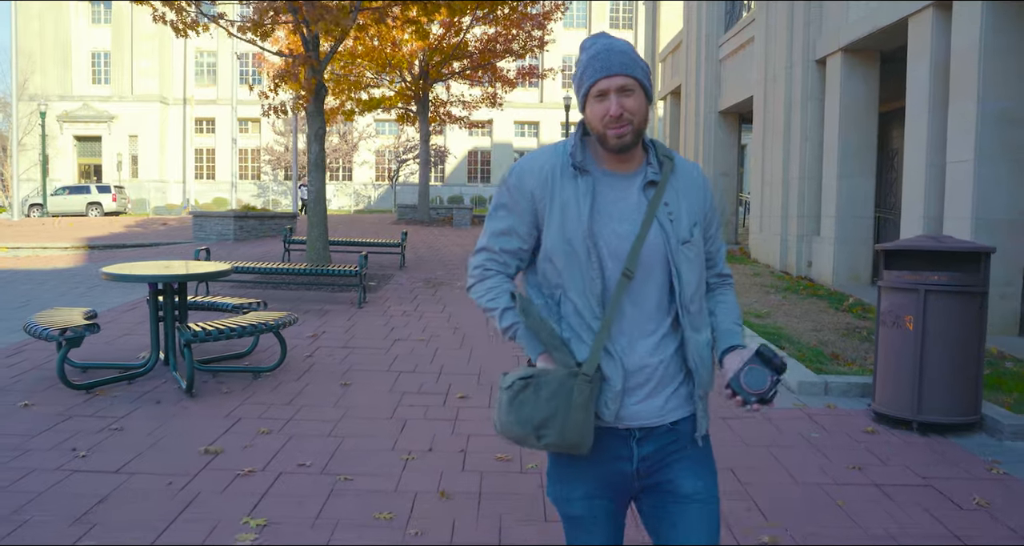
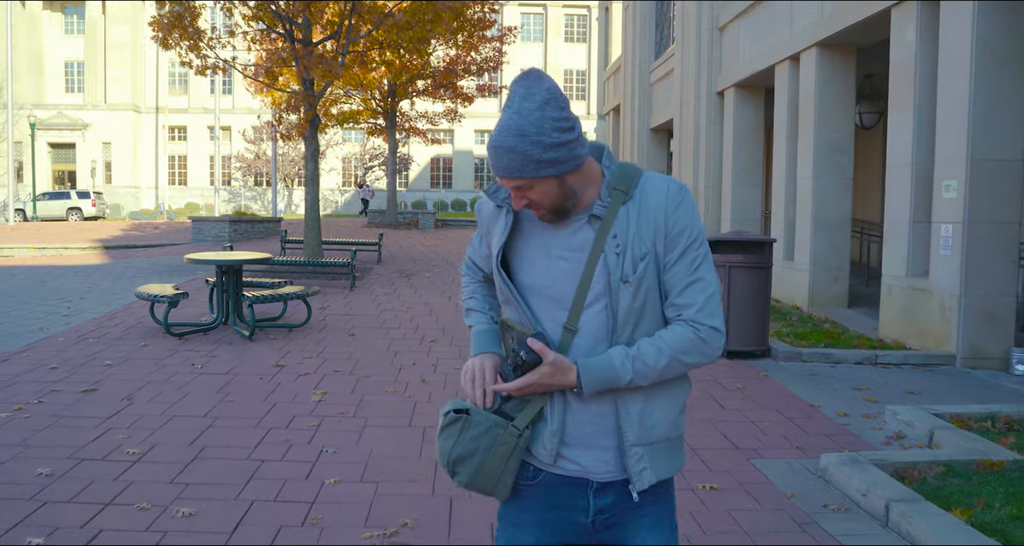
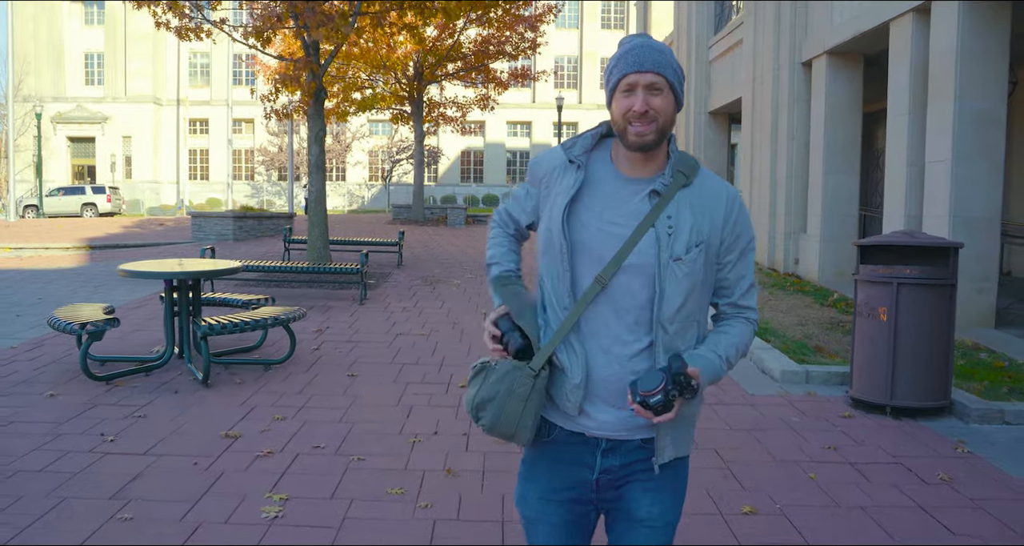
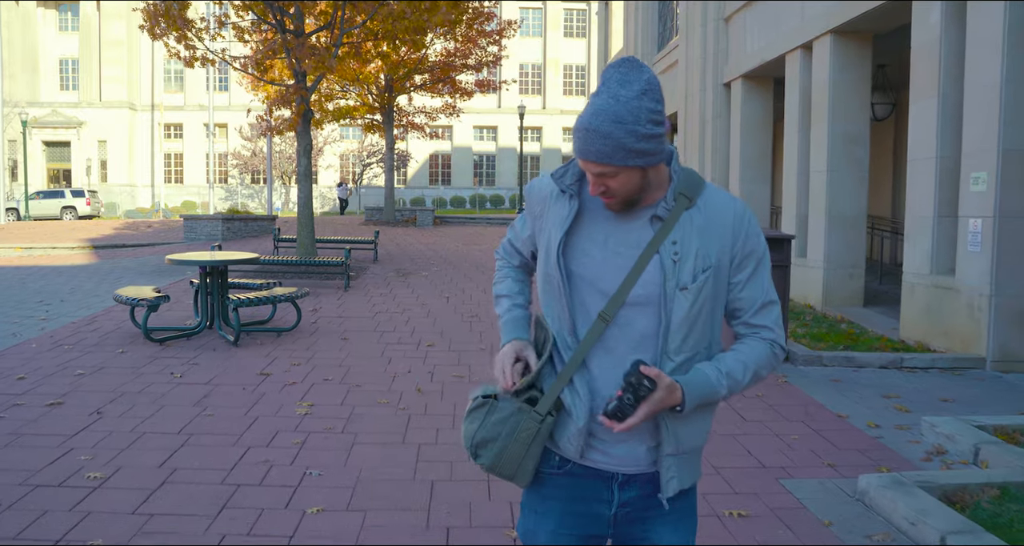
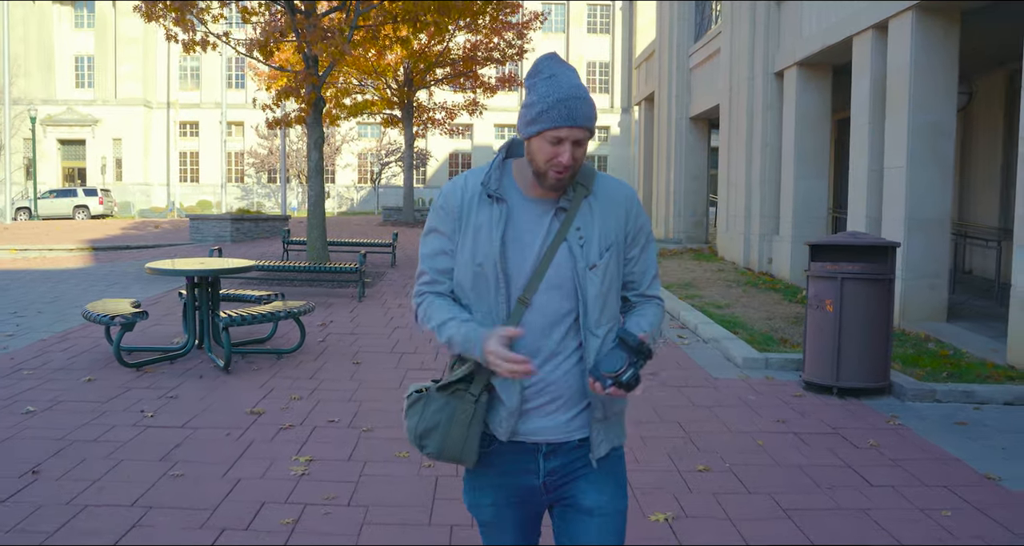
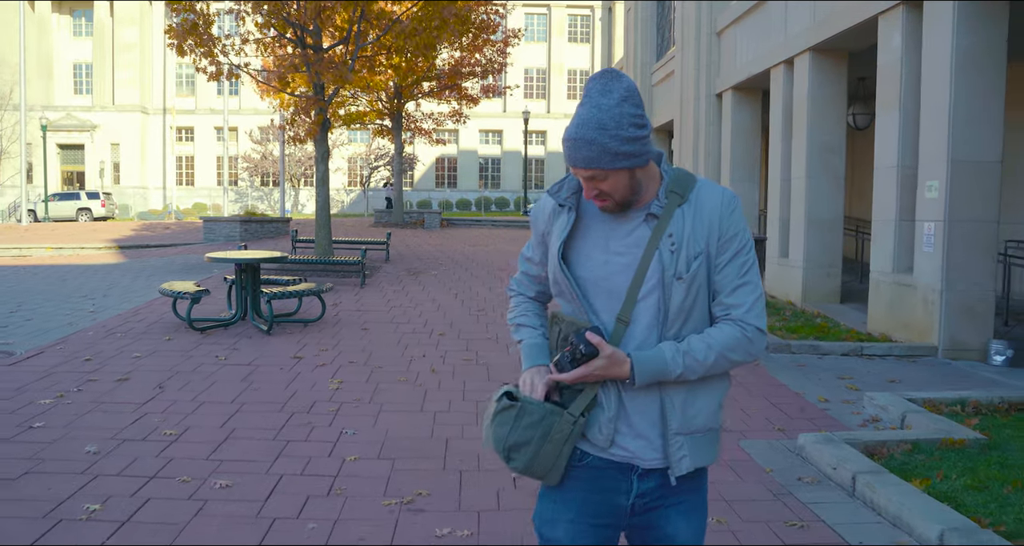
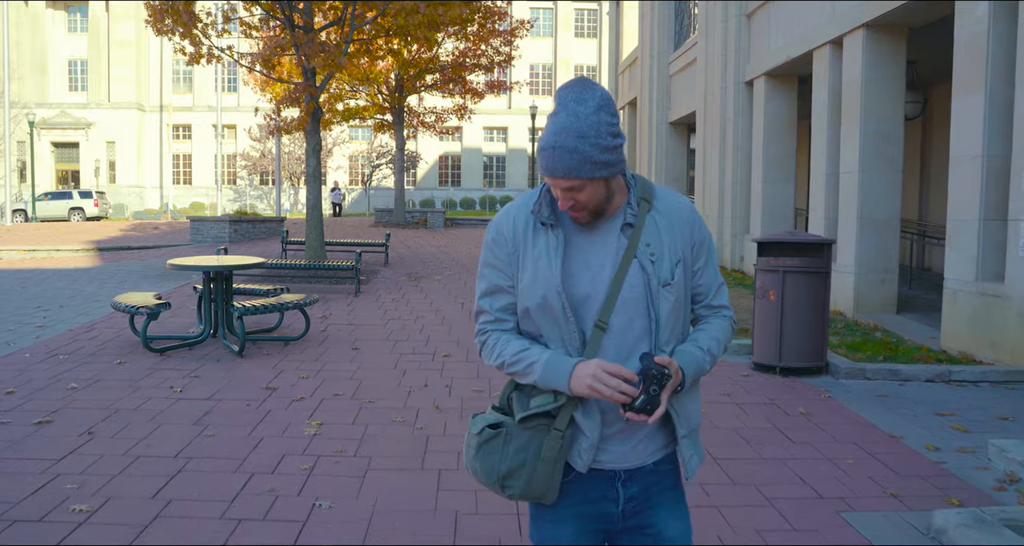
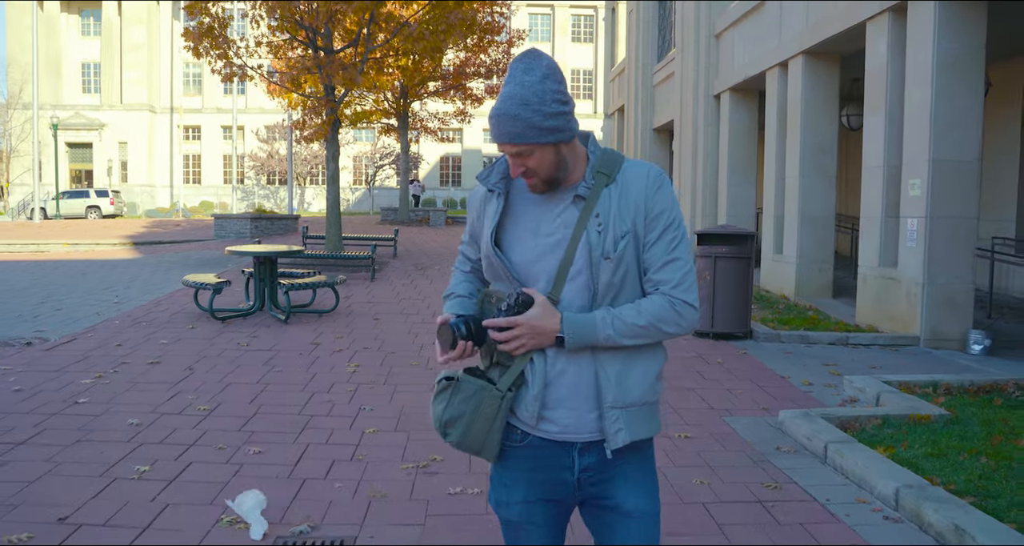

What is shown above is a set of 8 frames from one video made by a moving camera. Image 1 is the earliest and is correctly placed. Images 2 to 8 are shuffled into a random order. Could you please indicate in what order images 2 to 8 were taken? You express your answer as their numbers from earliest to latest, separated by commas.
3, 5, 7, 4, 2, 6, 8
